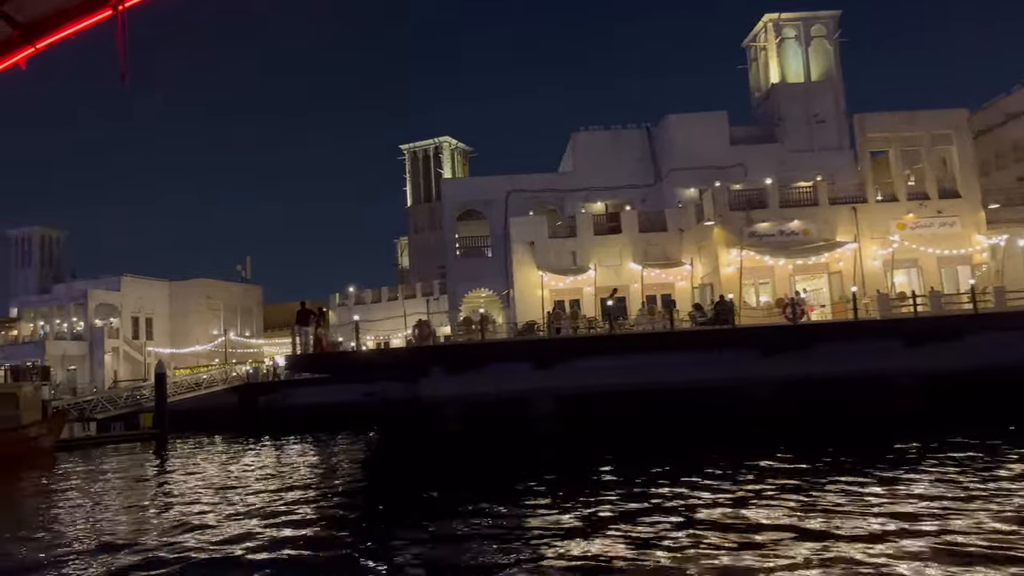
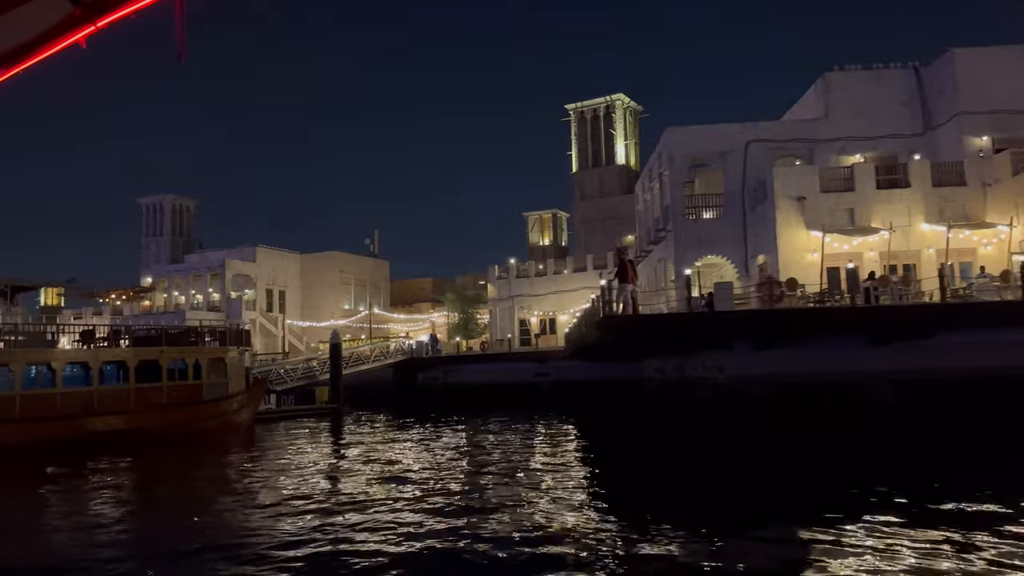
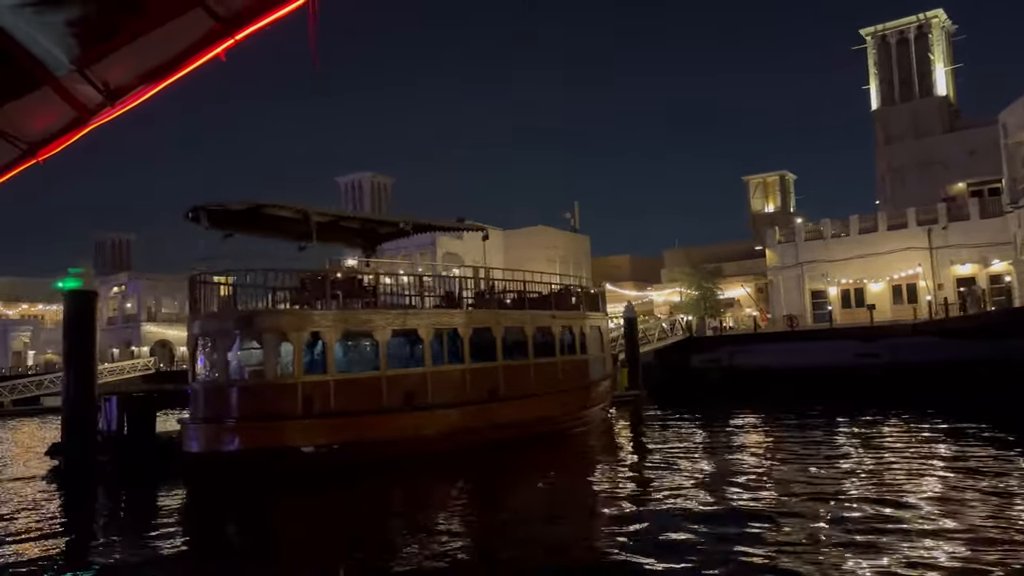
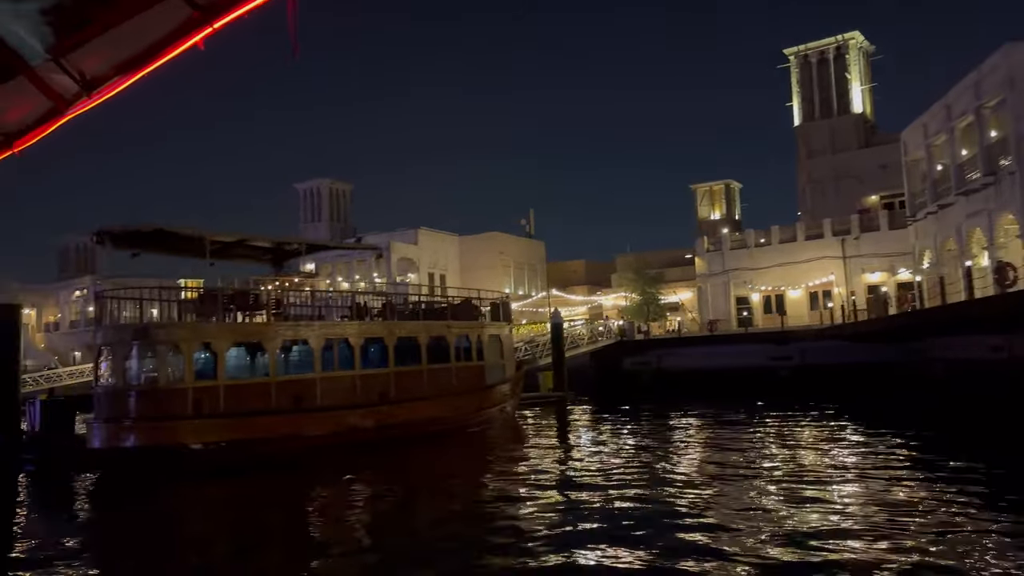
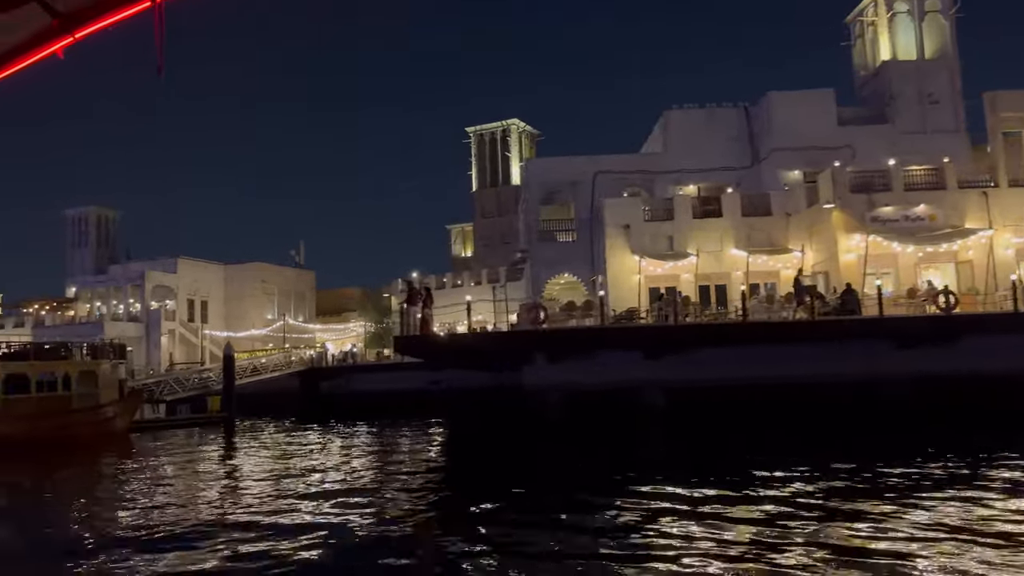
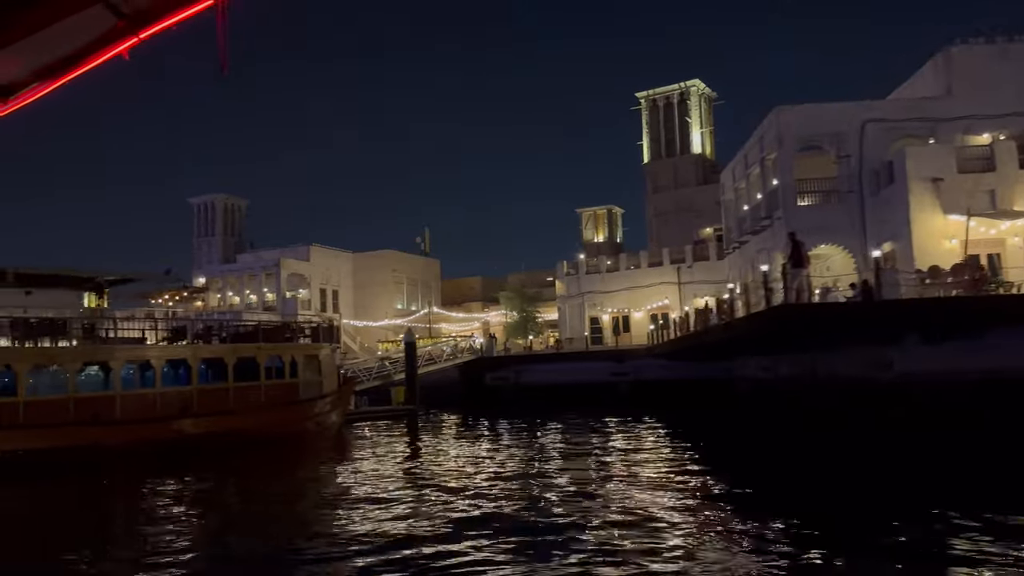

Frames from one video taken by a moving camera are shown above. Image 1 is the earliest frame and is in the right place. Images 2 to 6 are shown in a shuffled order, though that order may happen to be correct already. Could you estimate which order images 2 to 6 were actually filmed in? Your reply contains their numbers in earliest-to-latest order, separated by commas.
5, 2, 6, 4, 3
